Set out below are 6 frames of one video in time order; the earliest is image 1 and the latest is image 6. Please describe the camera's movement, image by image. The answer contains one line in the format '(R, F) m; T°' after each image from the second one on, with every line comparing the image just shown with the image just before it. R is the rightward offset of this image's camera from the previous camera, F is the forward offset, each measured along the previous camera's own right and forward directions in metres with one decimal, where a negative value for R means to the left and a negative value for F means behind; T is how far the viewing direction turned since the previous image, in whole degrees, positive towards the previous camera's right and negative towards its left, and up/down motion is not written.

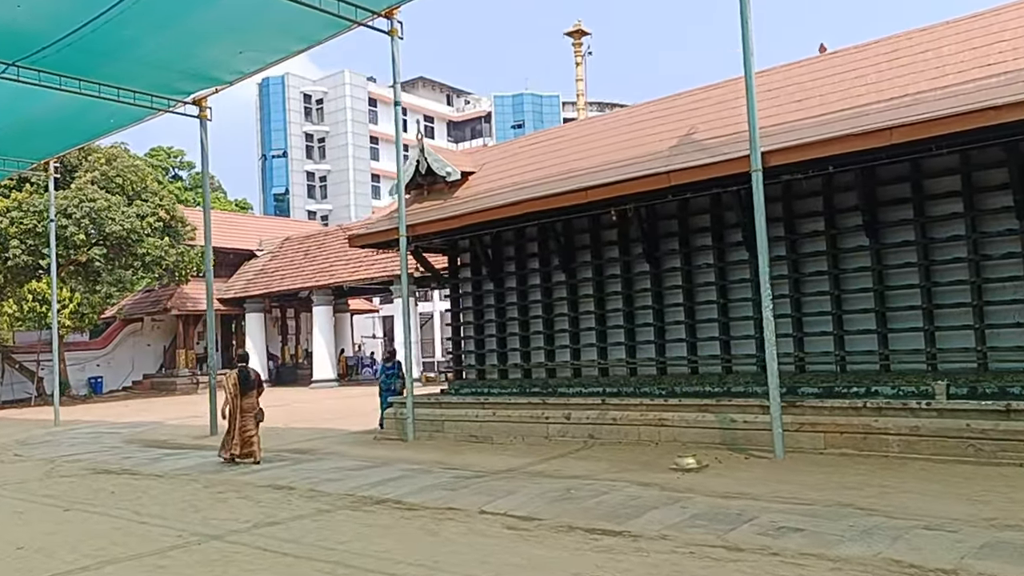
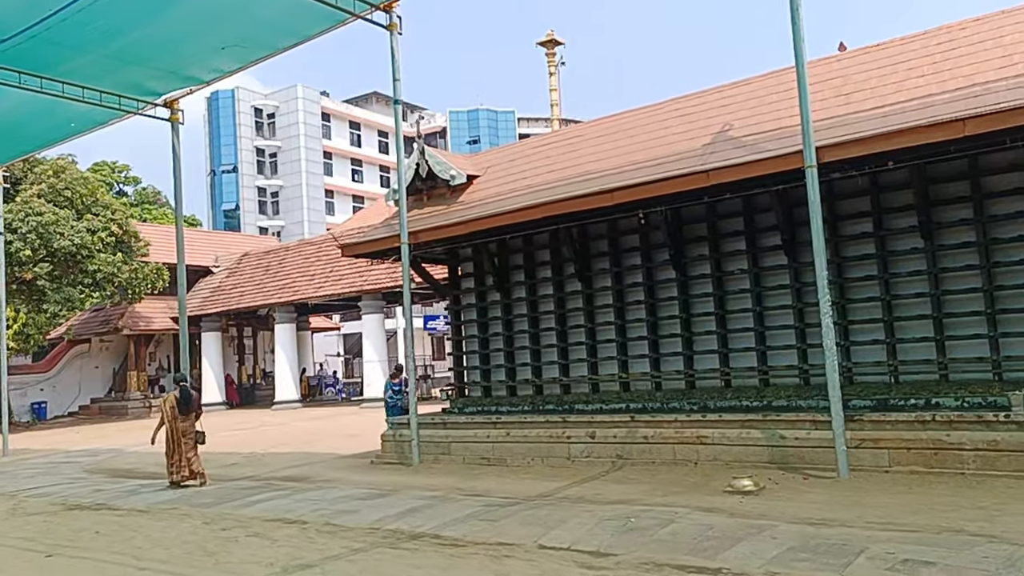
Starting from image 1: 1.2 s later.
(-1.0, +0.9) m; +4°
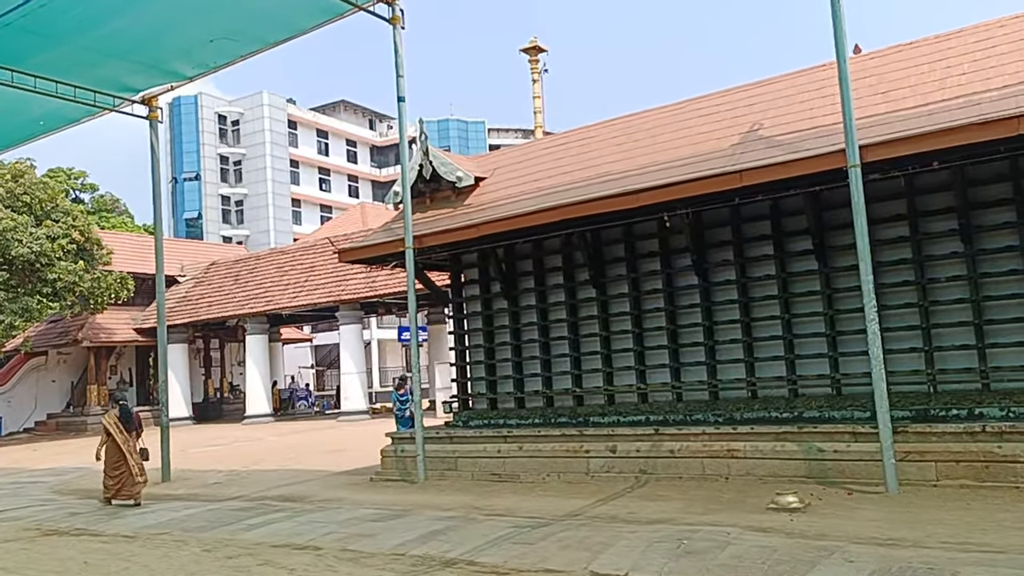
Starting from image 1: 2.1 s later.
(-0.7, +0.6) m; +3°
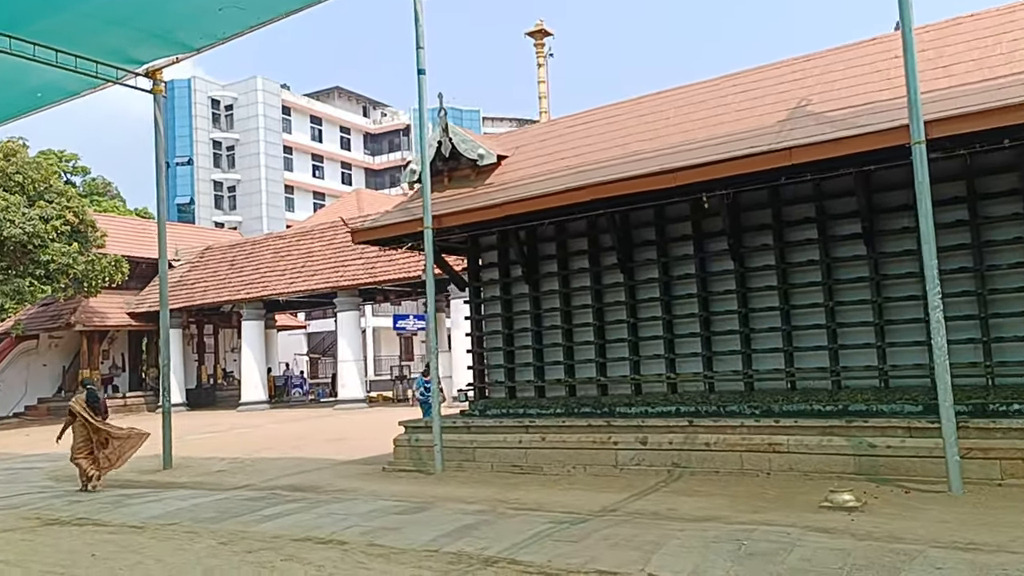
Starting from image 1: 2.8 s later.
(-0.5, +0.6) m; +1°
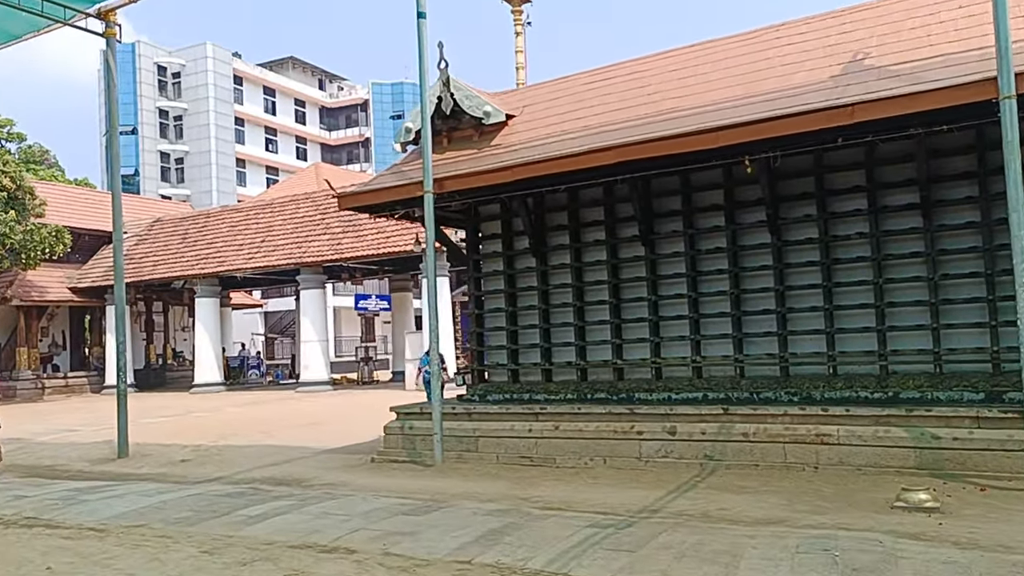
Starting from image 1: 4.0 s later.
(-0.7, +1.1) m; +3°
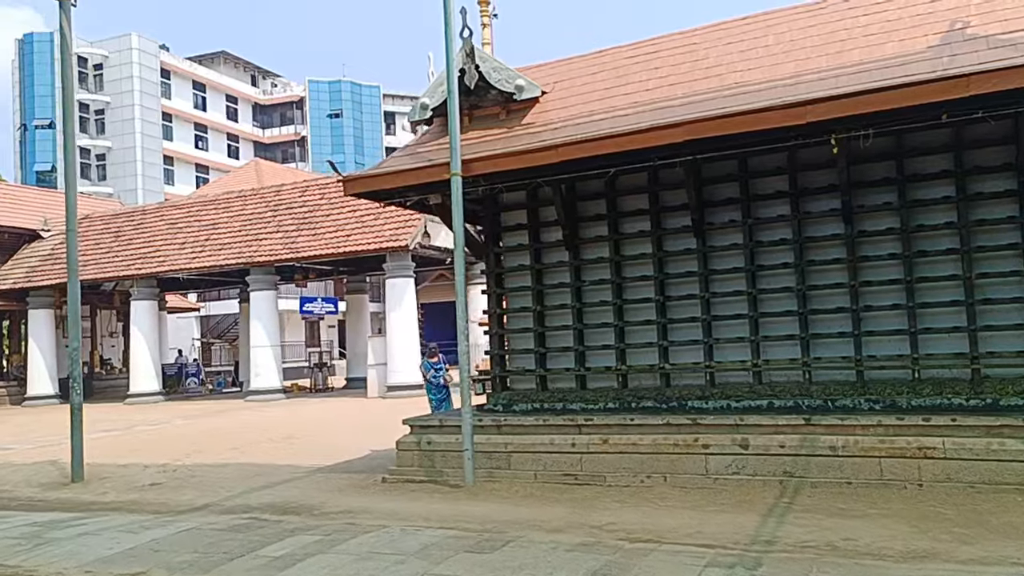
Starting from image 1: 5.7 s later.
(-1.2, +1.3) m; +5°
